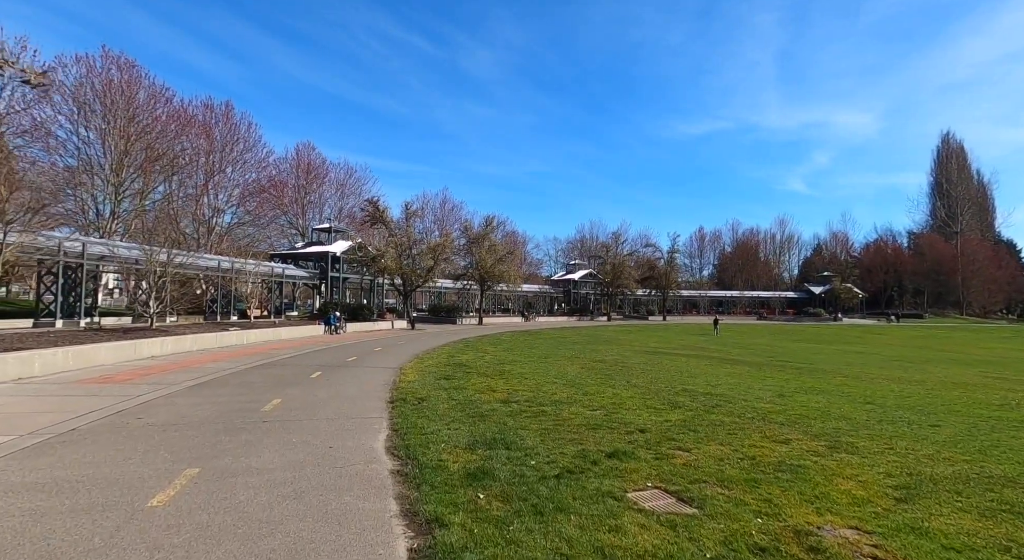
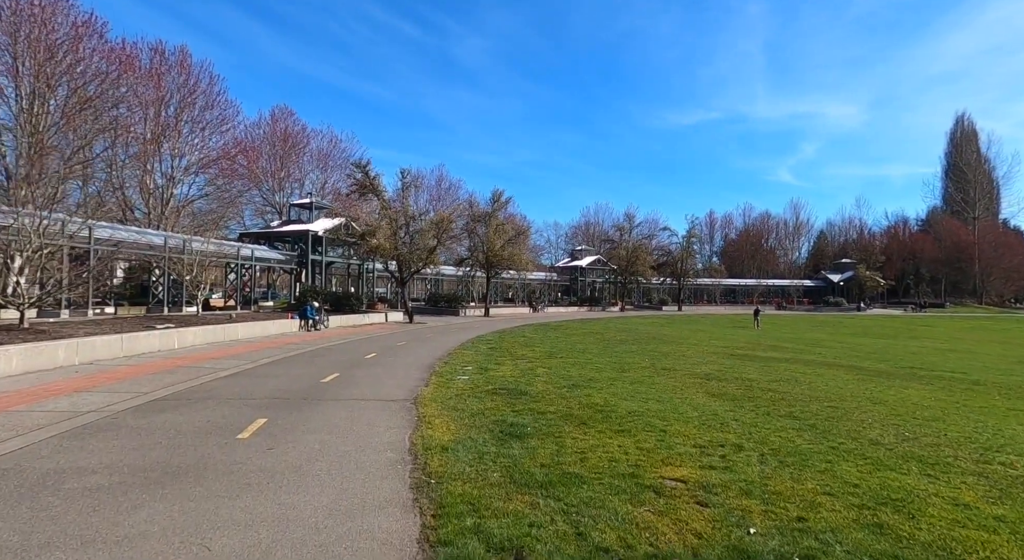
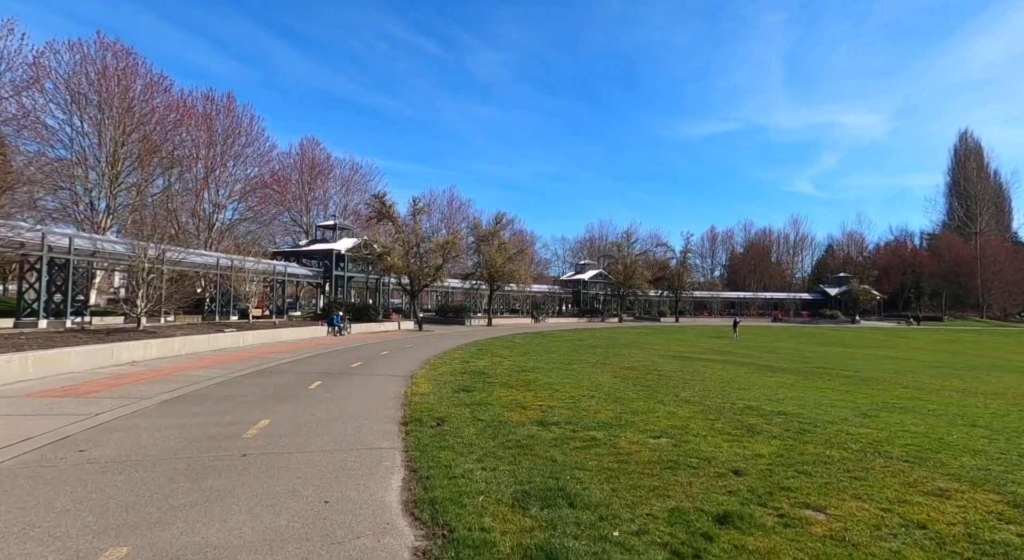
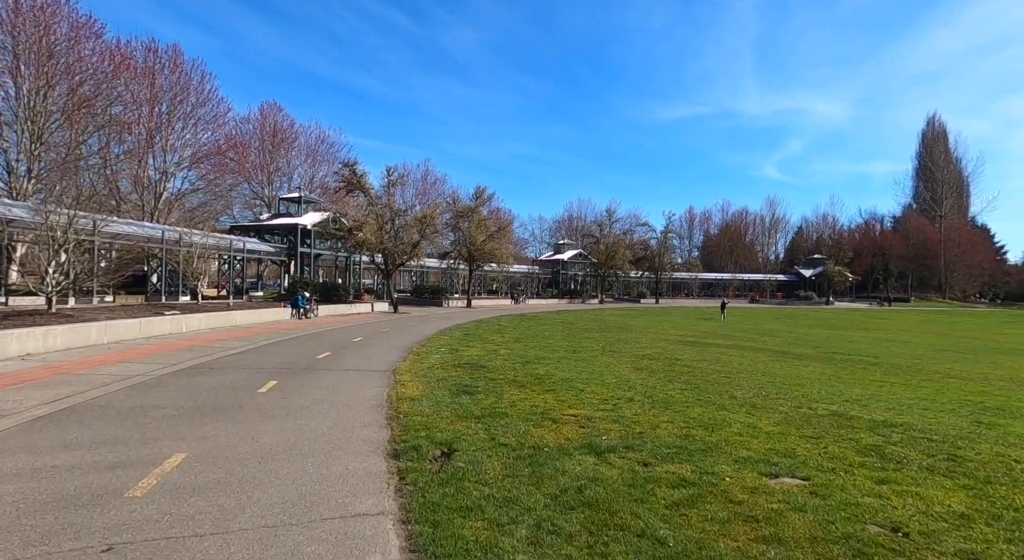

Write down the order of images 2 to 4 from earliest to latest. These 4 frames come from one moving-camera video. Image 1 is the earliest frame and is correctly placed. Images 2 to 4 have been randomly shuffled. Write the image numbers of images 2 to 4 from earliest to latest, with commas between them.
3, 4, 2
